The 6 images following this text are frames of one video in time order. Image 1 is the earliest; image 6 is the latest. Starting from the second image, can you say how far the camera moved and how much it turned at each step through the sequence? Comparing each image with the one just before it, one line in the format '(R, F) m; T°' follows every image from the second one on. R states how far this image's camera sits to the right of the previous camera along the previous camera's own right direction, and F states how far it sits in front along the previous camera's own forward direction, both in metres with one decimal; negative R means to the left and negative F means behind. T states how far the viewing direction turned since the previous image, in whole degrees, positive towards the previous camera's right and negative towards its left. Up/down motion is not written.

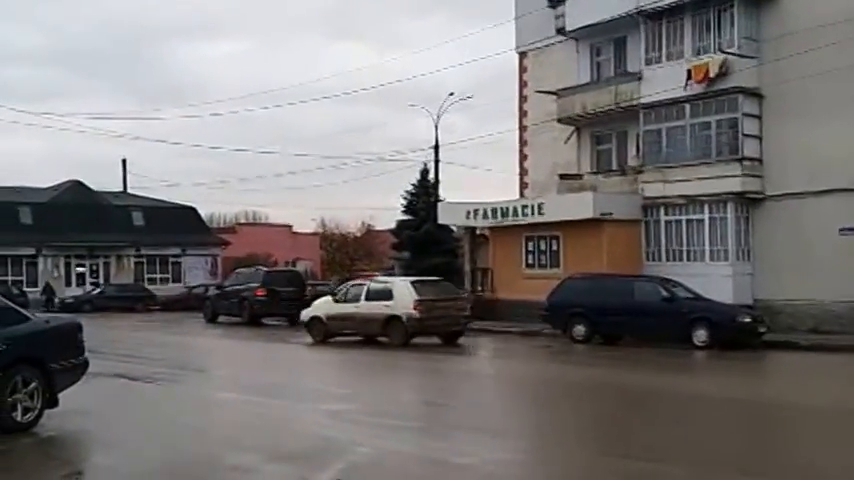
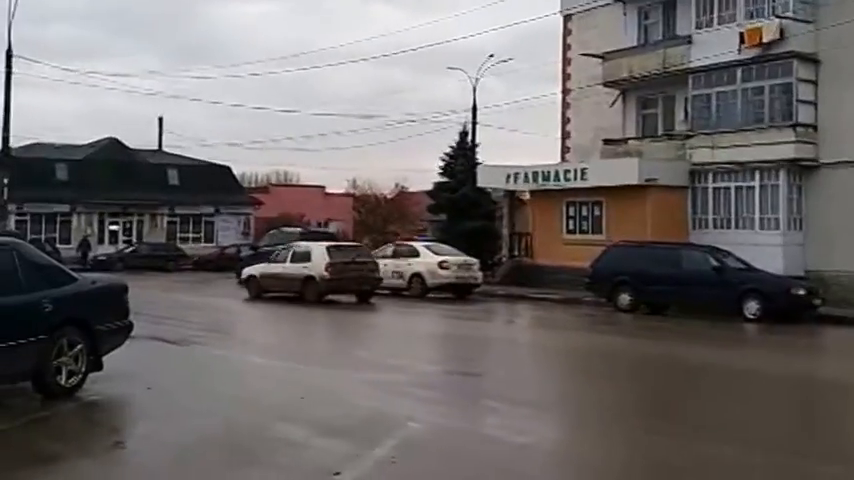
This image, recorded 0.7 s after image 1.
(-0.3, +0.4) m; -2°
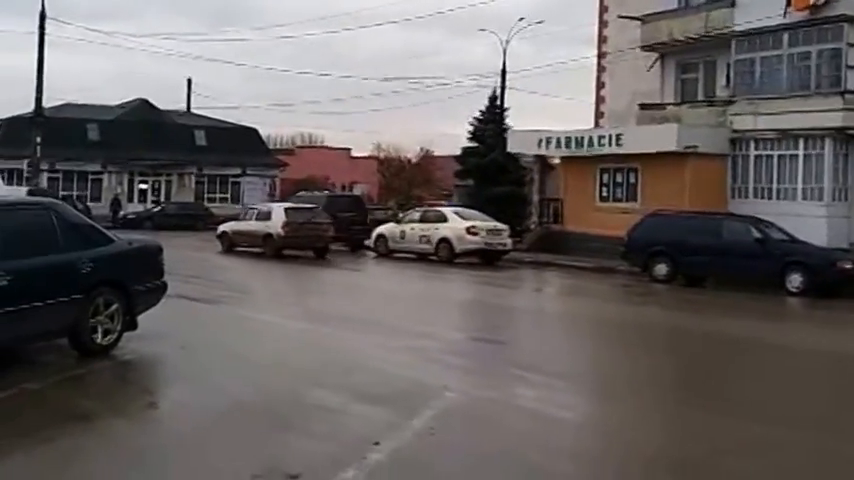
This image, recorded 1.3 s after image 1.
(-0.2, +0.4) m; -1°
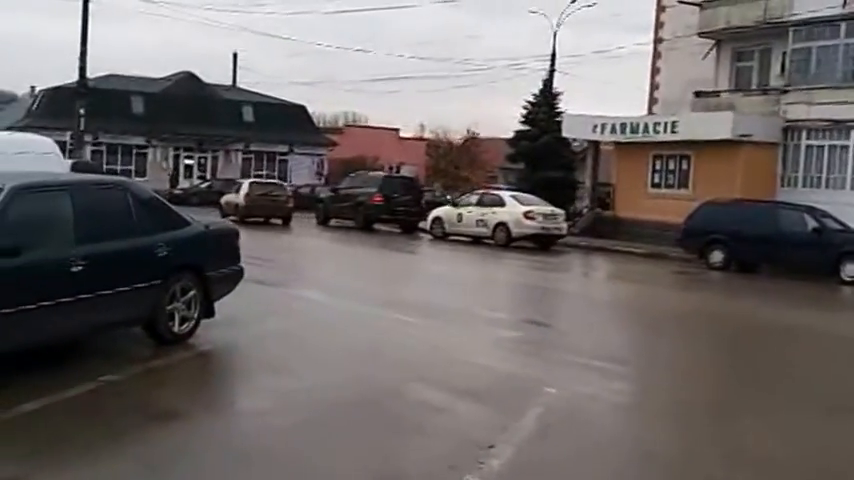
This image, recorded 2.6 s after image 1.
(-0.3, -0.2) m; -2°
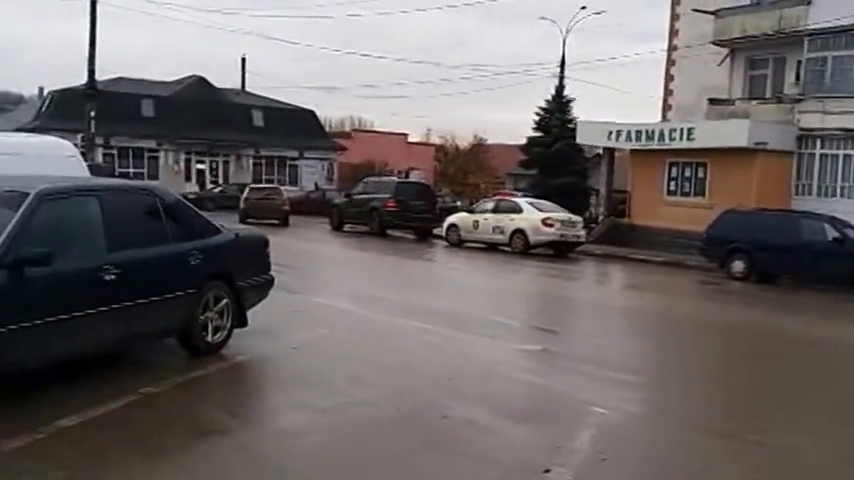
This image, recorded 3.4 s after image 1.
(-0.2, 0.0) m; 0°
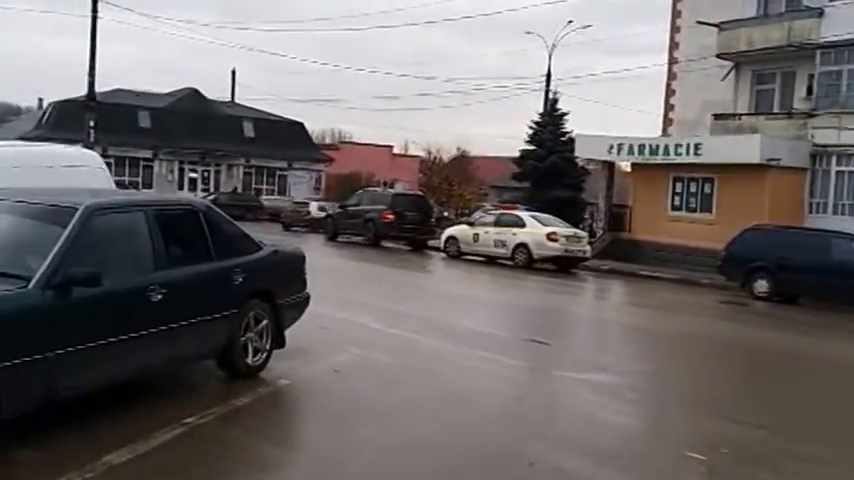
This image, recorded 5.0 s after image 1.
(-0.7, +0.6) m; +2°
